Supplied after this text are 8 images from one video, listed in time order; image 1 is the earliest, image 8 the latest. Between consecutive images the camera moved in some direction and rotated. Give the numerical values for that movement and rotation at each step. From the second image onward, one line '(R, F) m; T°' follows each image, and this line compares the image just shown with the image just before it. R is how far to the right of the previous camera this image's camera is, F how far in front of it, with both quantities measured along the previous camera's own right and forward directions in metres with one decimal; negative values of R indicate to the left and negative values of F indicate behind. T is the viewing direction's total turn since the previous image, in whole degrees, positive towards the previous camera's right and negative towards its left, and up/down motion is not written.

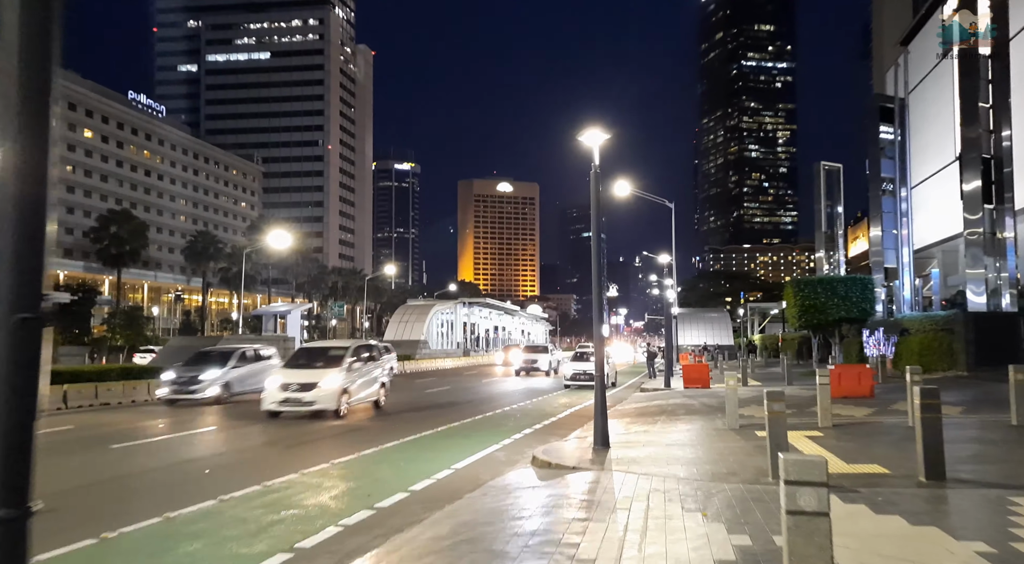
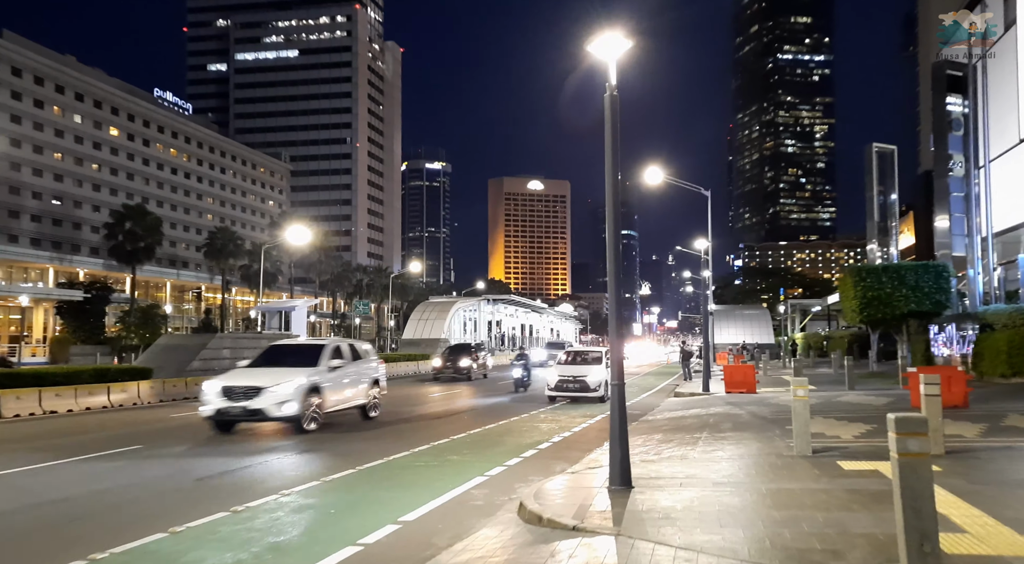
(+0.6, +3.8) m; -2°
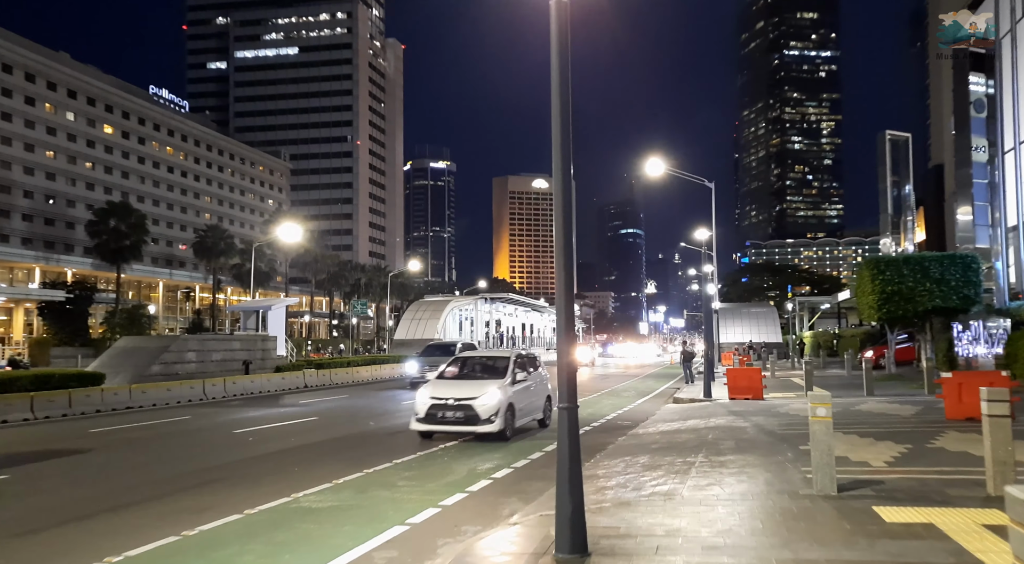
(+0.8, +2.7) m; 0°
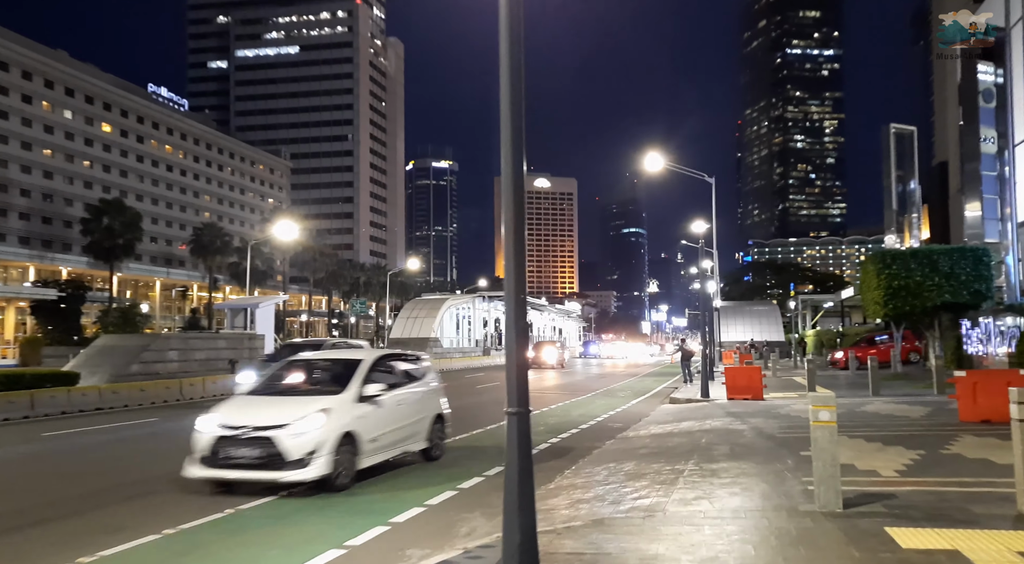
(+0.4, +1.1) m; 0°
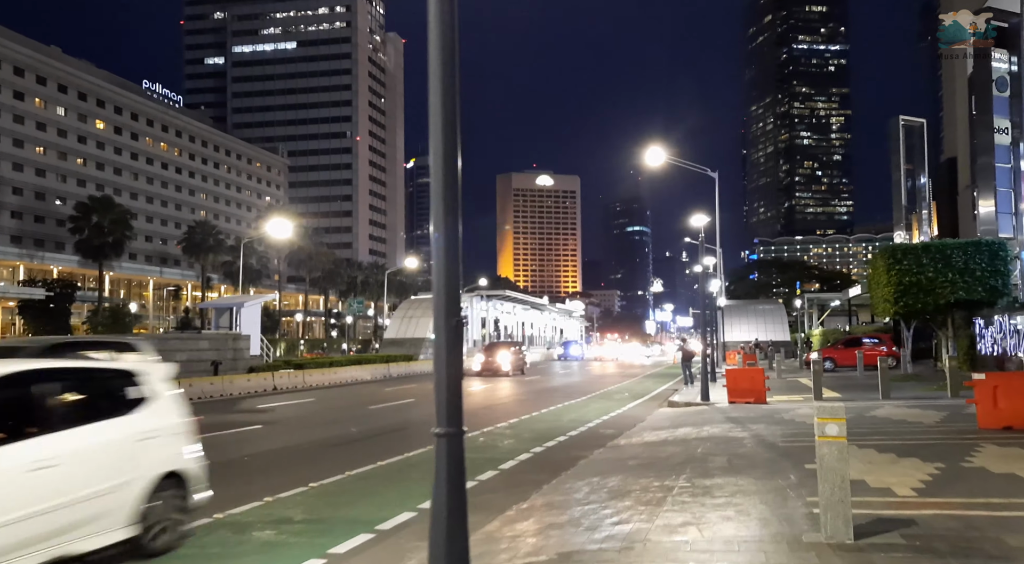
(+0.4, +1.2) m; 0°
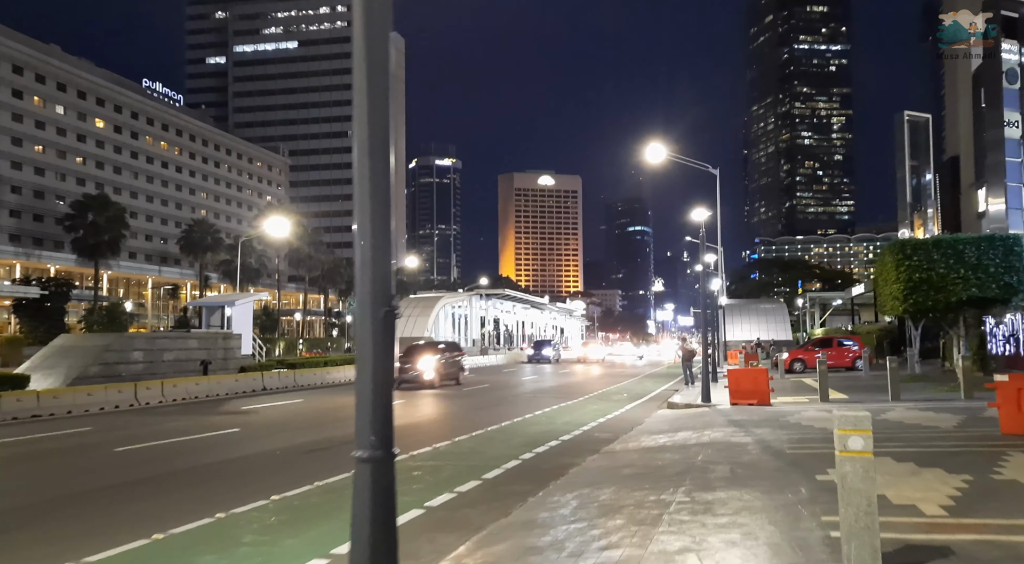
(+0.2, +1.0) m; 0°
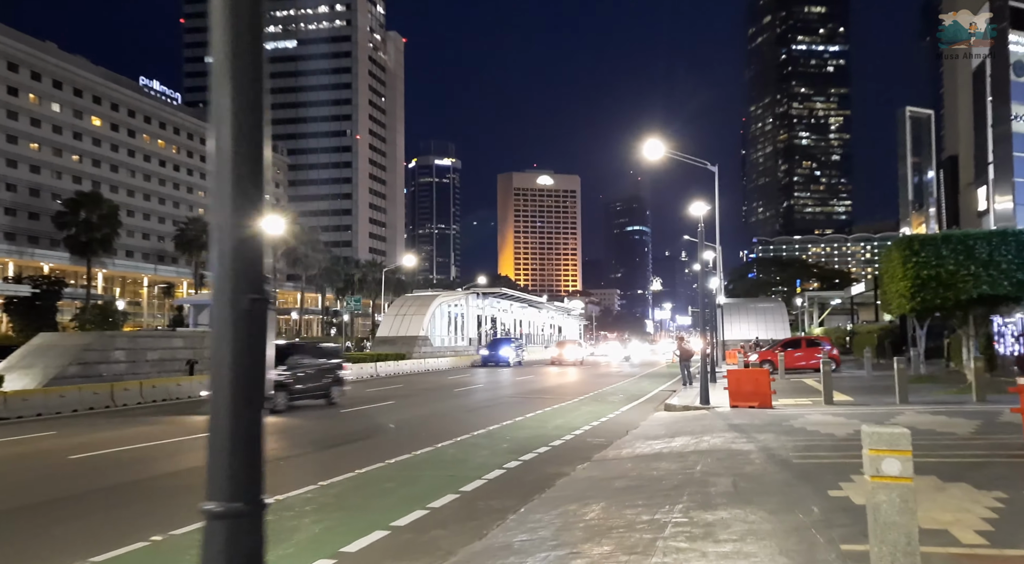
(+0.2, +1.0) m; 0°
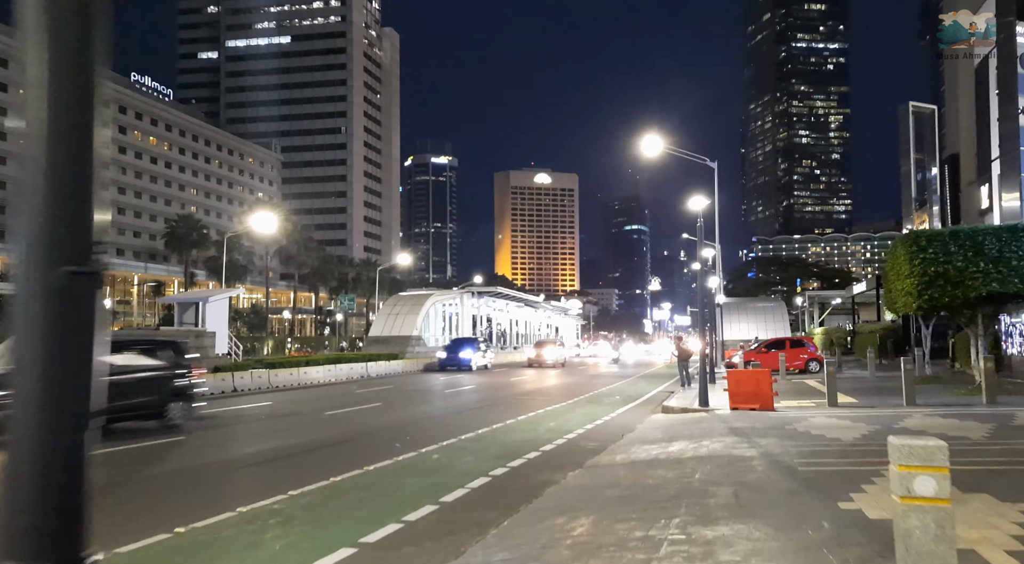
(+0.1, +0.7) m; 0°
